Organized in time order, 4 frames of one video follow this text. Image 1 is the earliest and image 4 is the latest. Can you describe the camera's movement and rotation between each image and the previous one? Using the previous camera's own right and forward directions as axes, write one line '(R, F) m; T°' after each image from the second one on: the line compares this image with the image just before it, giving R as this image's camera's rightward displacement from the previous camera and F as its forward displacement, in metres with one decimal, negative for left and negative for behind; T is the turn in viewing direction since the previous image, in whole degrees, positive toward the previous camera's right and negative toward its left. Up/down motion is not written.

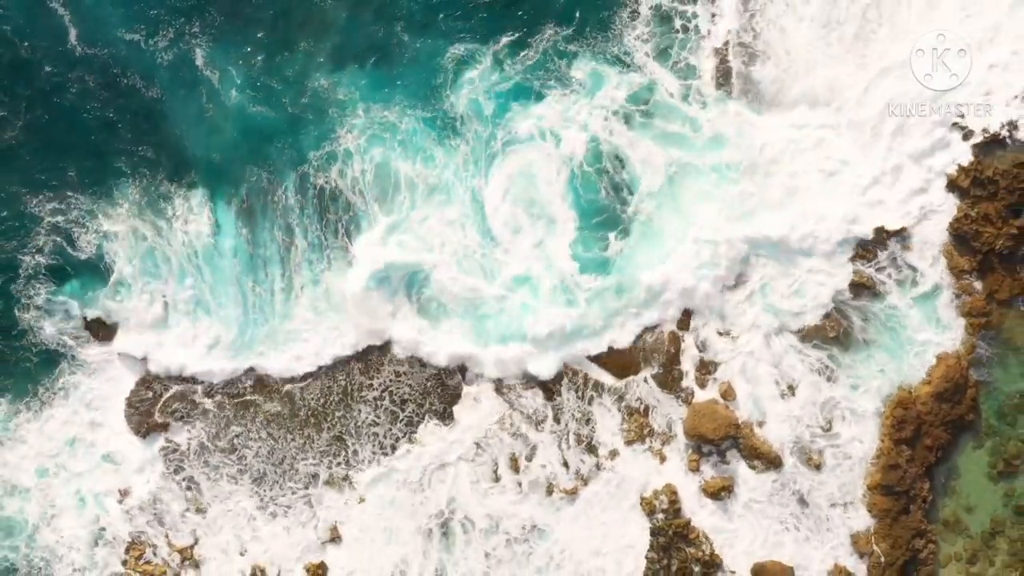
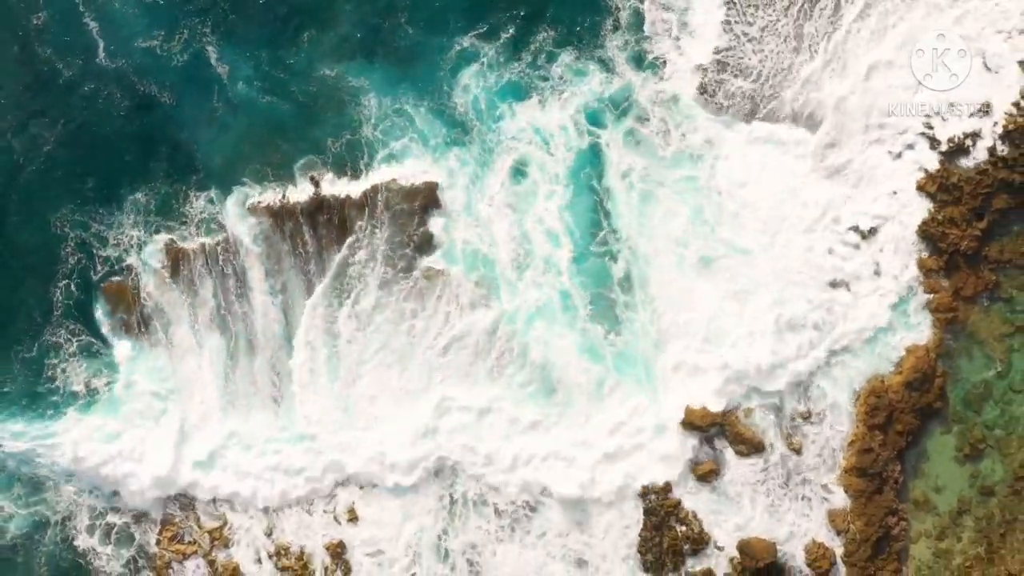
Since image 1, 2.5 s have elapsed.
(+0.1, -1.9) m; 0°
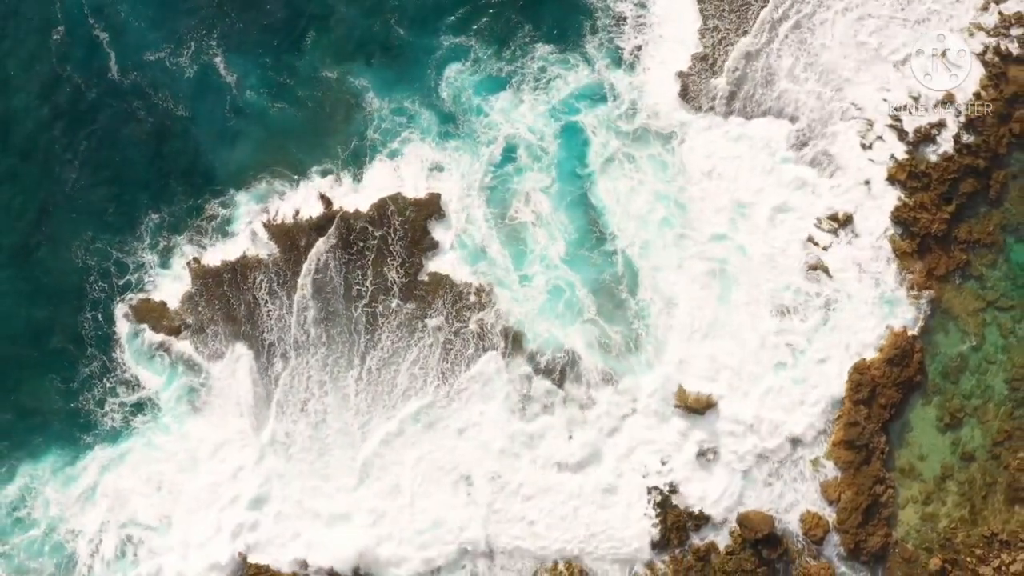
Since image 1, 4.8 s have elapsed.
(0.0, -1.7) m; 0°
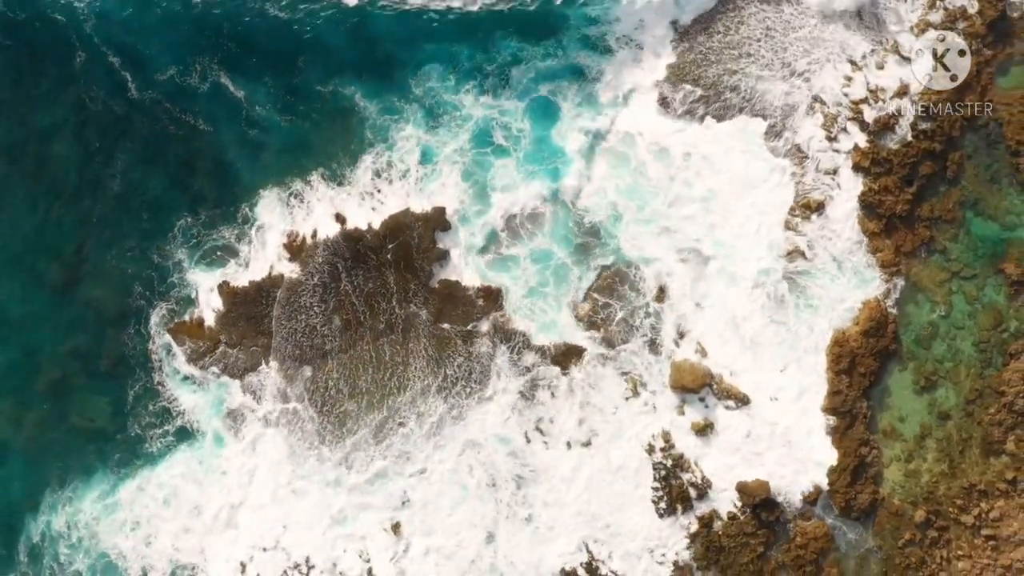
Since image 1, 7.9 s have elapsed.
(0.0, -2.4) m; 0°
